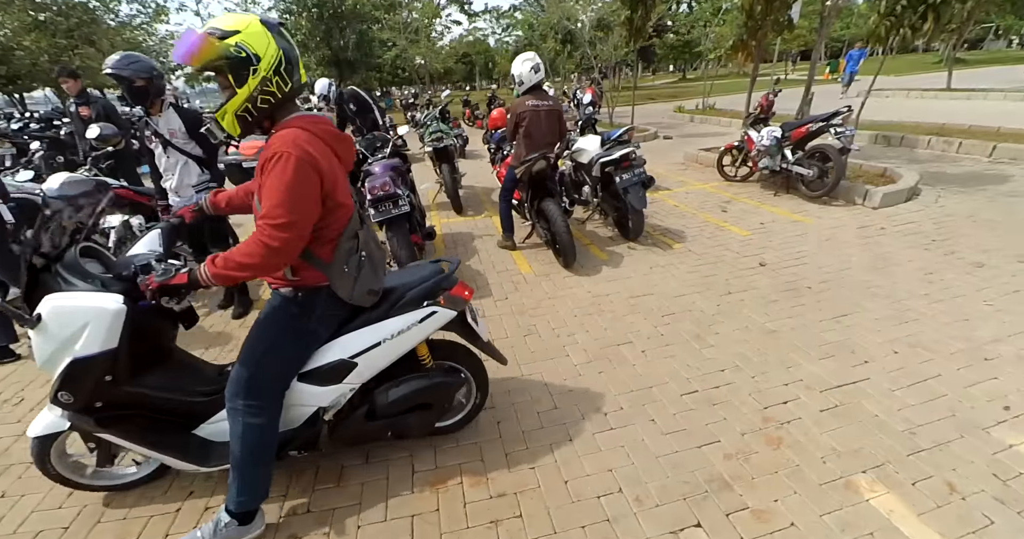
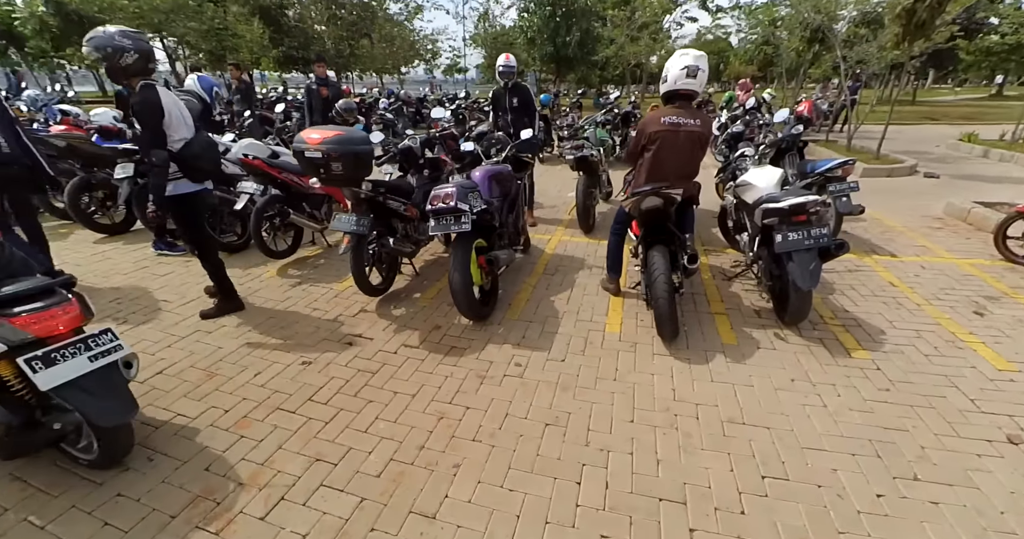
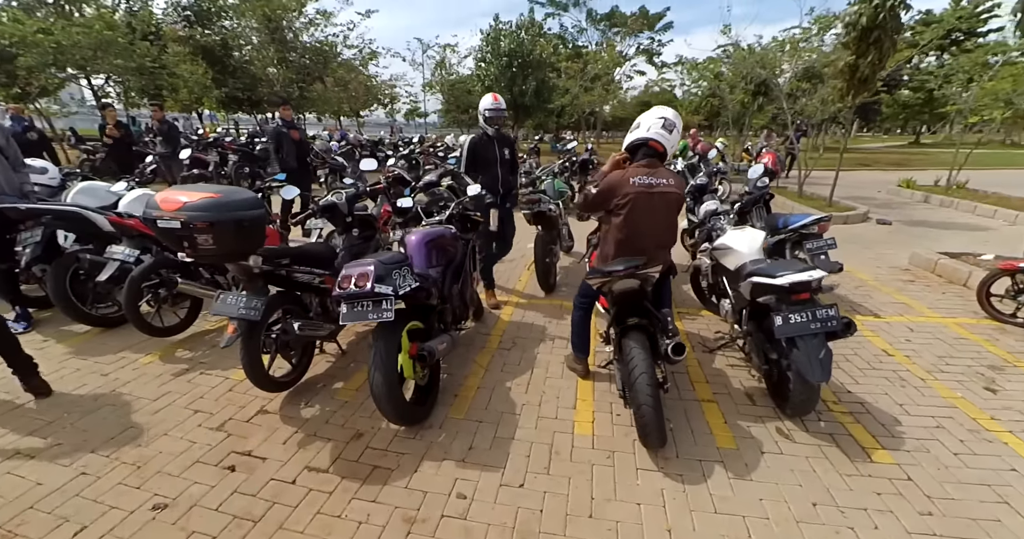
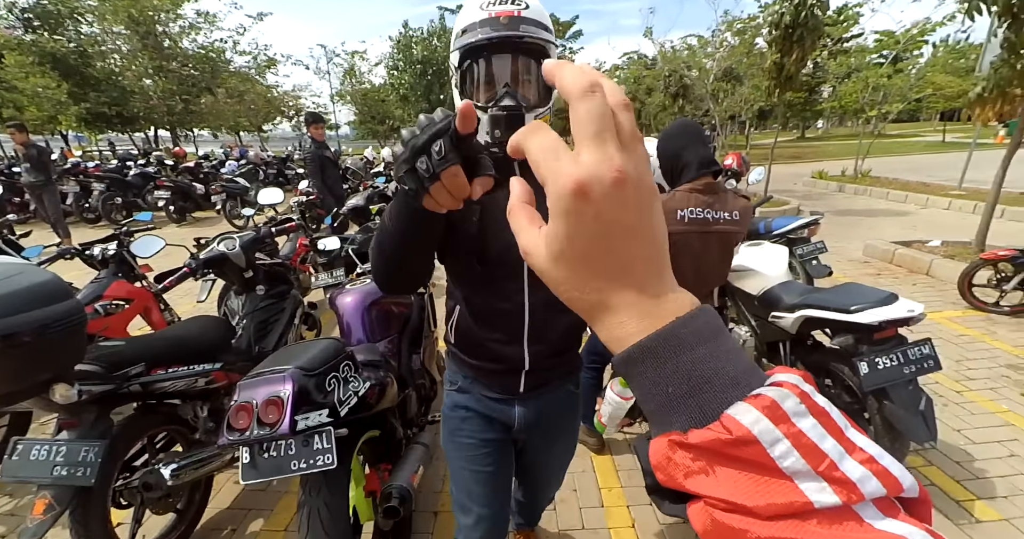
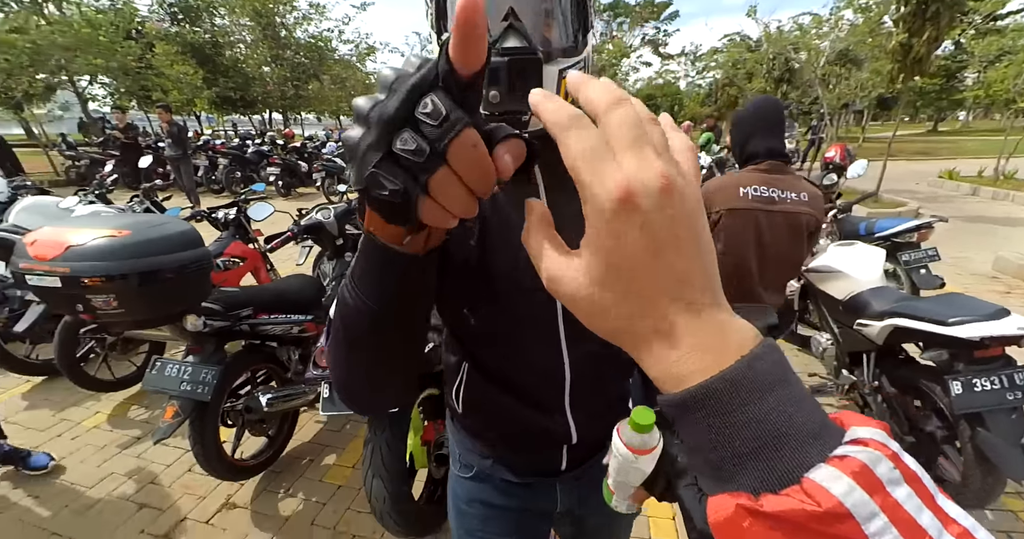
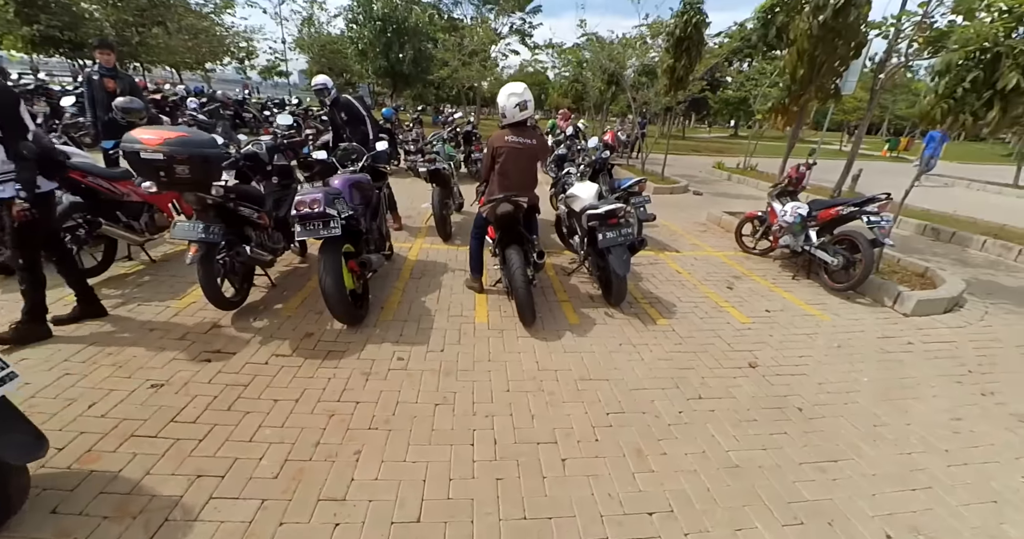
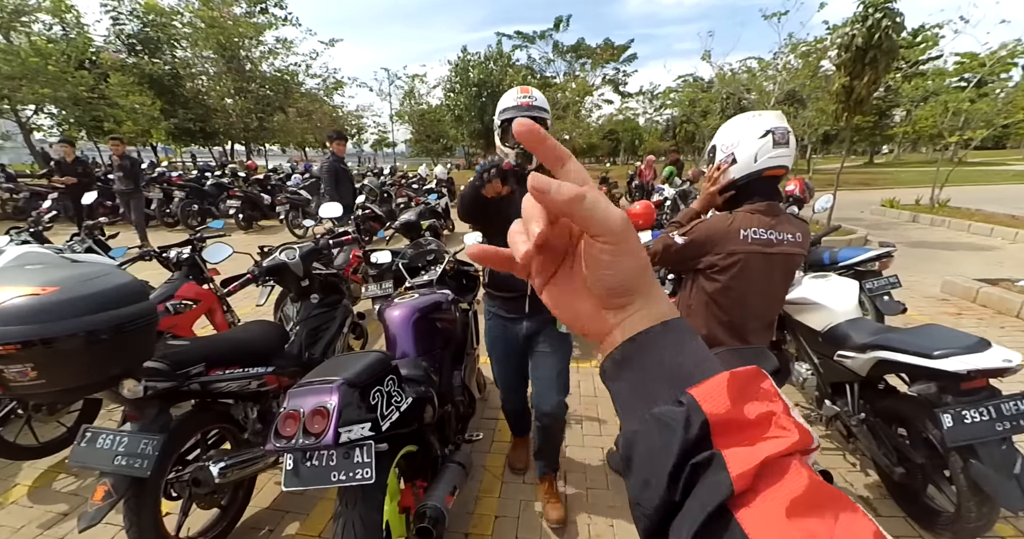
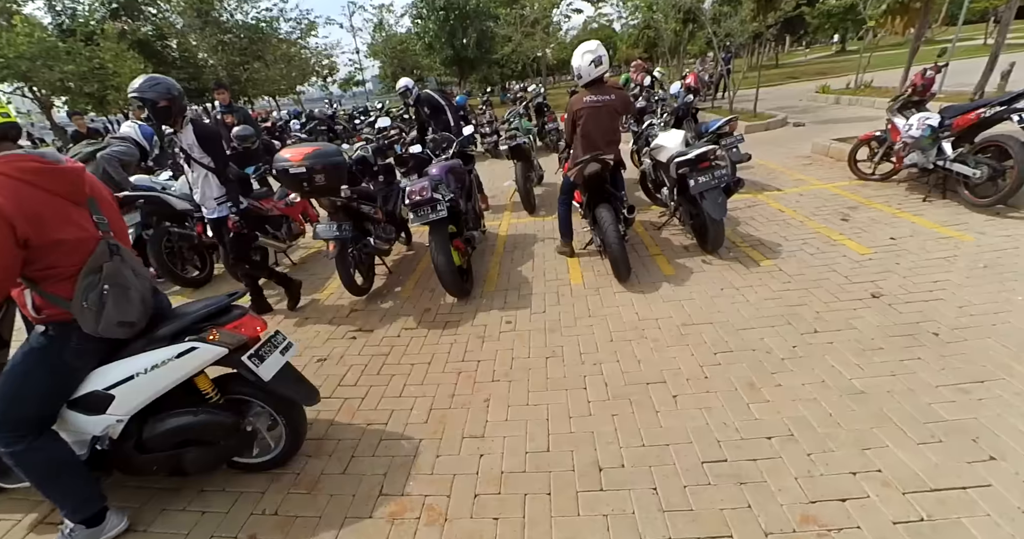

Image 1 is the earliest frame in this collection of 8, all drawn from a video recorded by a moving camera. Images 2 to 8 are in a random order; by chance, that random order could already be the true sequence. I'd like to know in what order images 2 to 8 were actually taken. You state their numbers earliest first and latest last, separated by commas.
8, 6, 2, 3, 7, 4, 5
